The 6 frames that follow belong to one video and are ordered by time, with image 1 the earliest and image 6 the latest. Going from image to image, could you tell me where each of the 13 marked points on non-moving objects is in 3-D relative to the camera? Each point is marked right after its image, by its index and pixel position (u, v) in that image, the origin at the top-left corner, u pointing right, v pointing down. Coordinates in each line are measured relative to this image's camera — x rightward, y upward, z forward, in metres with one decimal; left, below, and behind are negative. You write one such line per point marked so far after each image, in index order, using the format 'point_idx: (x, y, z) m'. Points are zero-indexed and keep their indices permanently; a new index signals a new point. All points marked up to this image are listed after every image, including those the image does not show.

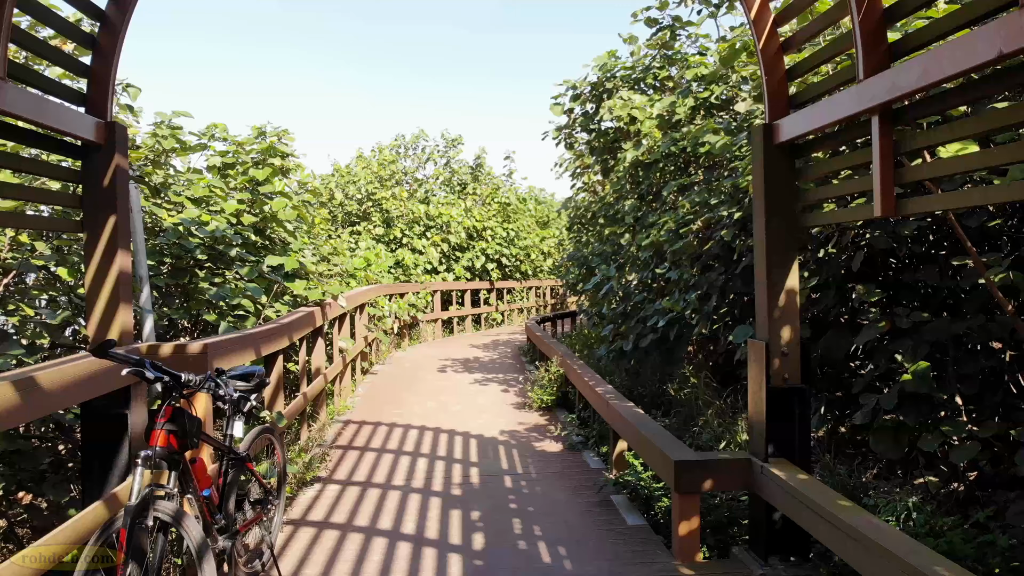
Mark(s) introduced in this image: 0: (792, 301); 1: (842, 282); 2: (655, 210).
0: (+0.5, 0.0, +2.3) m
1: (+0.7, 0.0, +2.7) m
2: (+0.5, +0.3, +4.1) m
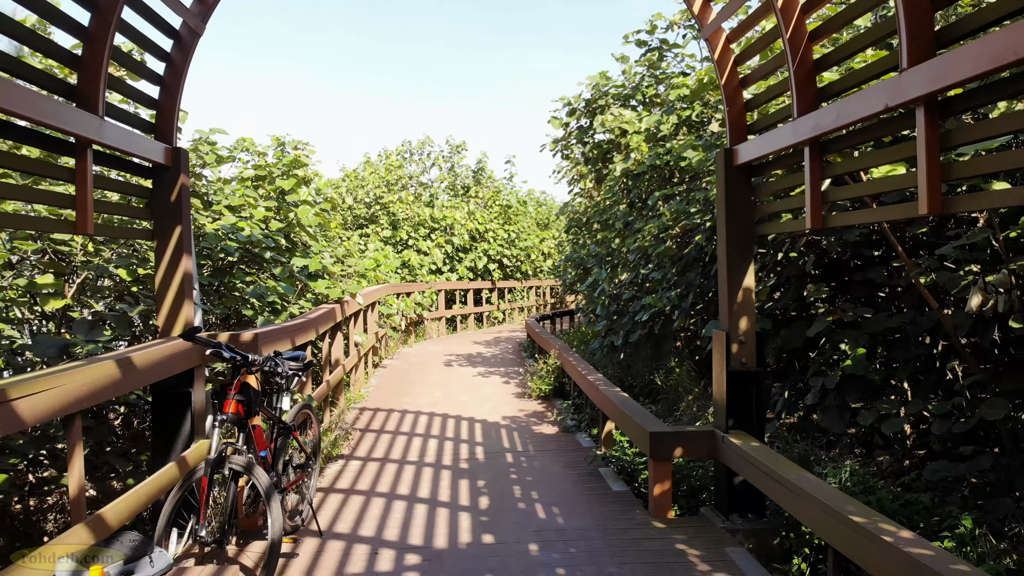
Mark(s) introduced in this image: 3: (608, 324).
0: (+0.5, 0.0, +2.7) m
1: (+0.7, 0.0, +3.1) m
2: (+0.5, +0.3, +4.5) m
3: (+0.4, -0.2, +5.3) m
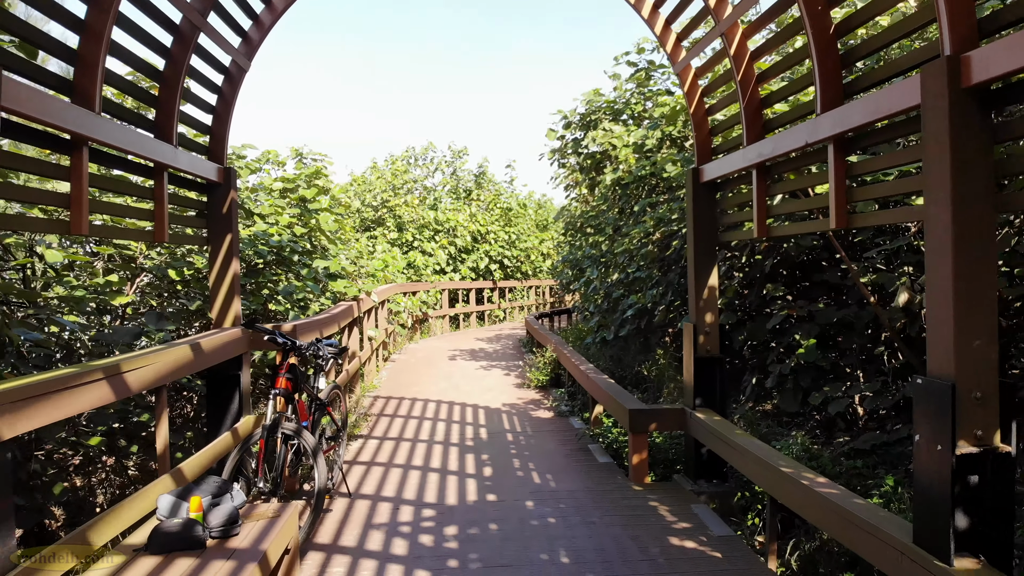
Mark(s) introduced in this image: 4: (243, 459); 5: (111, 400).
0: (+0.5, 0.0, +3.2) m
1: (+0.7, 0.0, +3.5) m
2: (+0.5, +0.3, +5.0) m
3: (+0.4, -0.2, +5.8) m
4: (-0.6, -0.4, +2.5) m
5: (-0.7, -0.2, +2.0) m
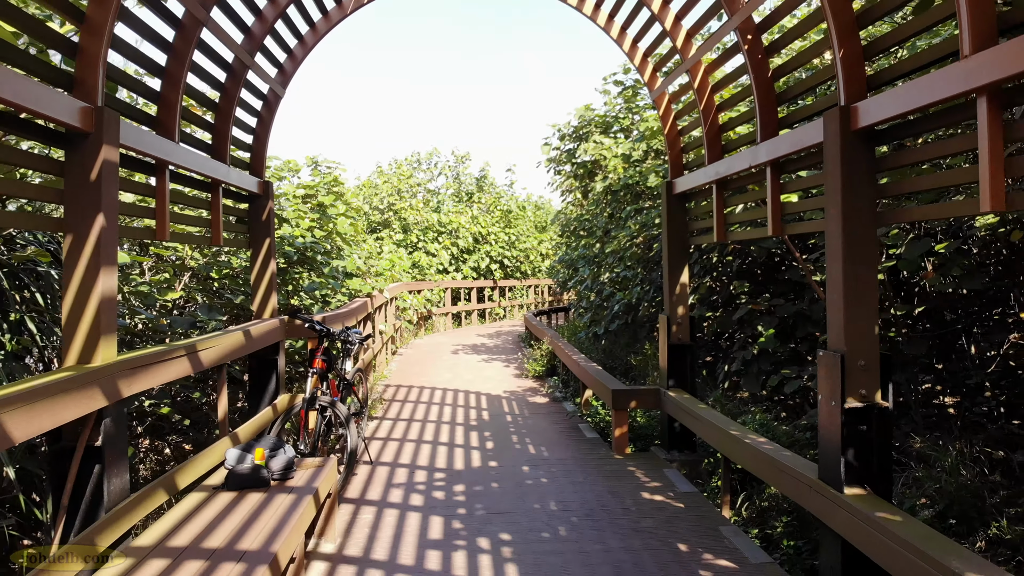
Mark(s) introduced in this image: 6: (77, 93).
0: (+0.5, 0.0, +3.7) m
1: (+0.7, 0.0, +4.0) m
2: (+0.5, +0.3, +5.5) m
3: (+0.4, -0.1, +6.3) m
4: (-0.6, -0.4, +3.0) m
5: (-0.7, -0.2, +2.5) m
6: (-0.8, +0.3, +2.1) m
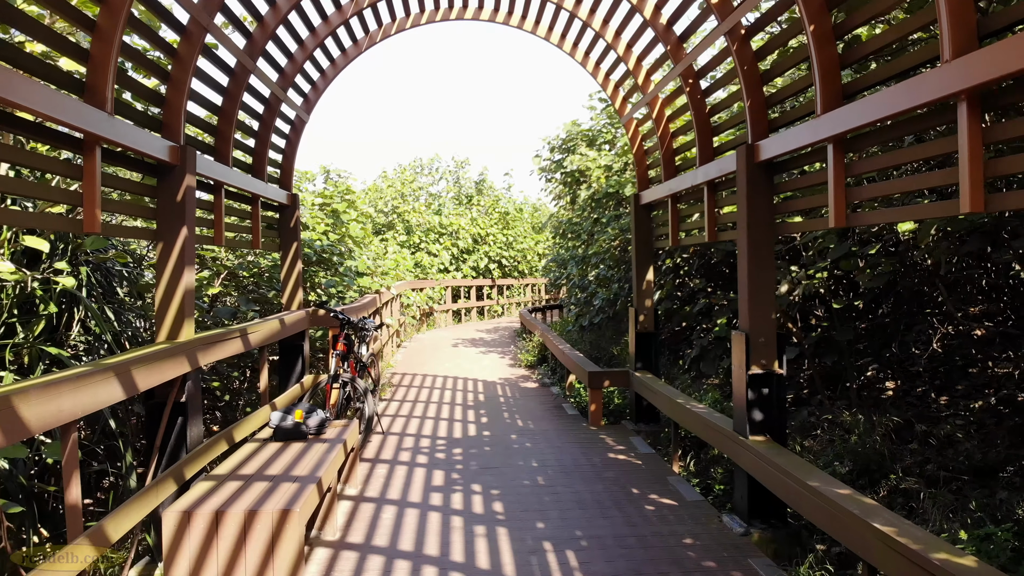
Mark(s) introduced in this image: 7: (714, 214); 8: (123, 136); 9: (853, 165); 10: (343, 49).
0: (+0.5, 0.0, +4.3) m
1: (+0.7, 0.0, +4.7) m
2: (+0.5, +0.3, +6.1) m
3: (+0.4, -0.1, +6.9) m
4: (-0.6, -0.3, +3.7) m
5: (-0.7, -0.2, +3.2) m
6: (-0.8, +0.4, +2.7) m
7: (+0.6, +0.2, +3.4) m
8: (-0.8, +0.3, +2.3) m
9: (+0.7, +0.2, +2.3) m
10: (-0.6, +0.8, +4.1) m
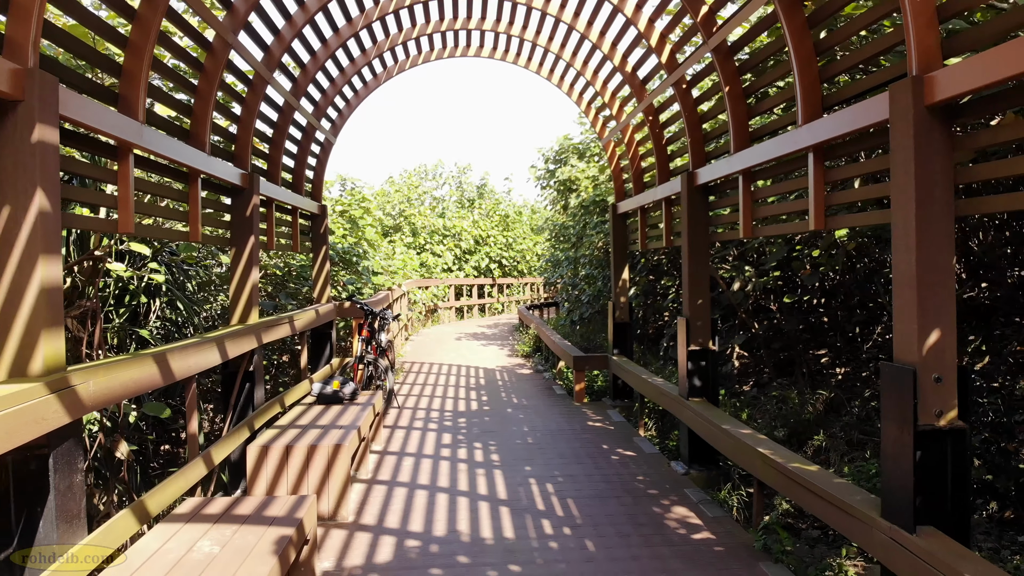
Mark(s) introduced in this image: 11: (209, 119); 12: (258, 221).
0: (+0.5, 0.0, +5.1) m
1: (+0.7, +0.1, +5.5) m
2: (+0.4, +0.3, +6.9) m
3: (+0.4, -0.1, +7.7) m
4: (-0.6, -0.3, +4.4) m
5: (-0.7, -0.2, +3.9) m
6: (-0.8, +0.4, +3.5) m
7: (+0.6, +0.2, +4.2) m
8: (-0.8, +0.3, +3.1) m
9: (+0.7, +0.3, +3.1) m
10: (-0.6, +0.9, +4.9) m
11: (-0.8, +0.4, +3.1) m
12: (-0.8, +0.2, +3.5) m
